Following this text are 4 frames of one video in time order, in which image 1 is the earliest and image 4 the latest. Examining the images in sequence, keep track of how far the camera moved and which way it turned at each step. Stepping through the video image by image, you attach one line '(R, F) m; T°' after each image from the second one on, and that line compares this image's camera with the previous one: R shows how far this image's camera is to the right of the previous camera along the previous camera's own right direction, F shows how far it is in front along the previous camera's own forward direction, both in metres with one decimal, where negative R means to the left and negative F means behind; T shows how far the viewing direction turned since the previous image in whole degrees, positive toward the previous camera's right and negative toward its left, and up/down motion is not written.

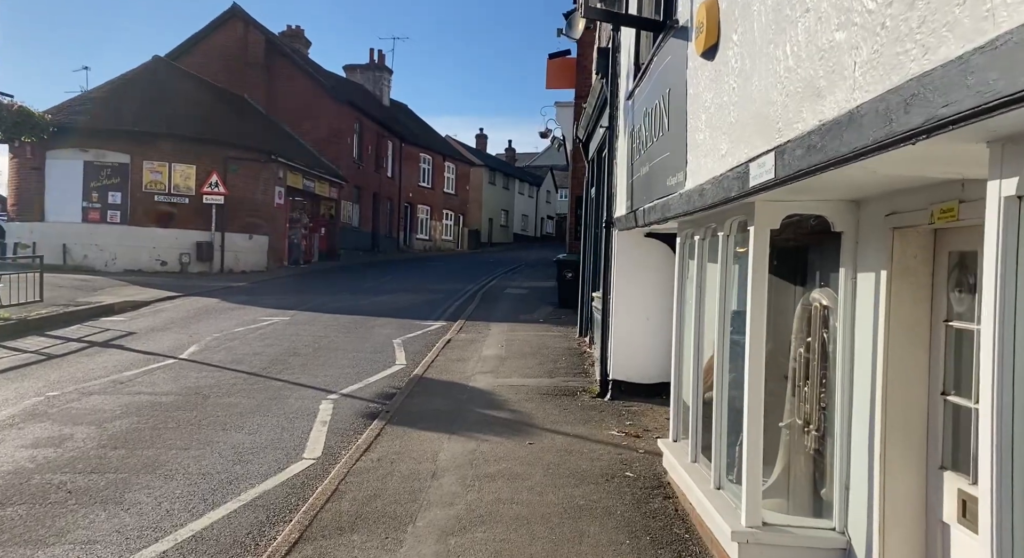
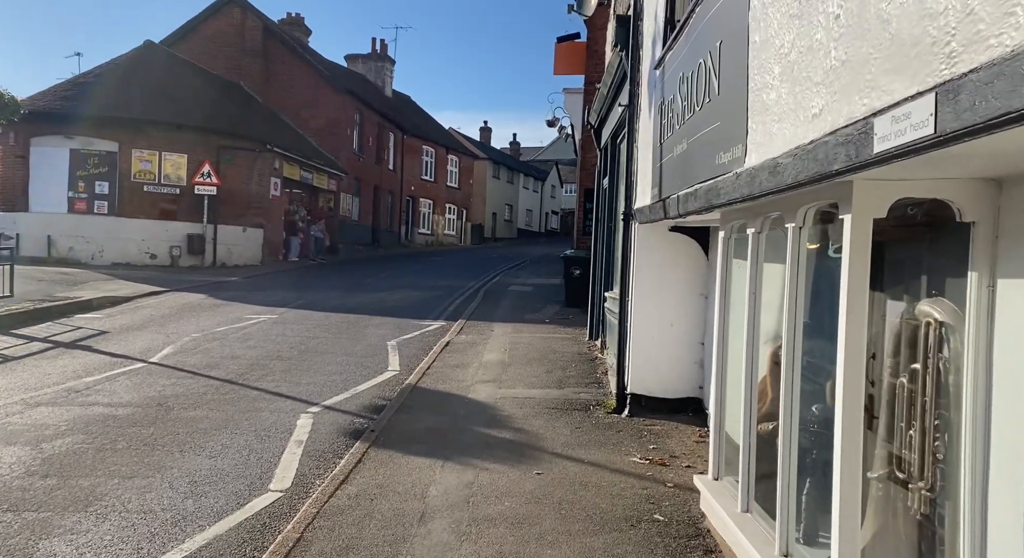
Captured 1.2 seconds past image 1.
(0.0, +1.0) m; 0°
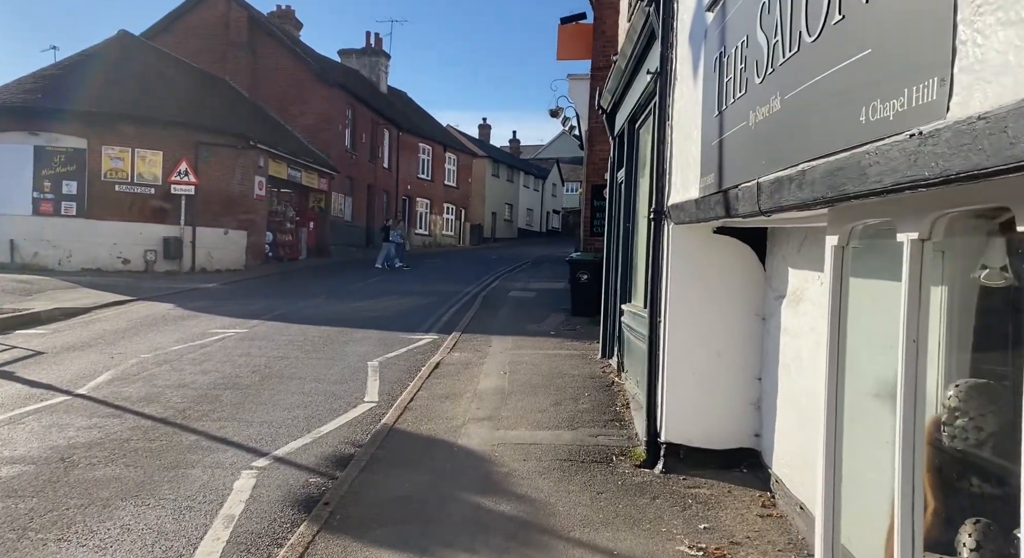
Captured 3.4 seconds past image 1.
(0.0, +1.6) m; 0°
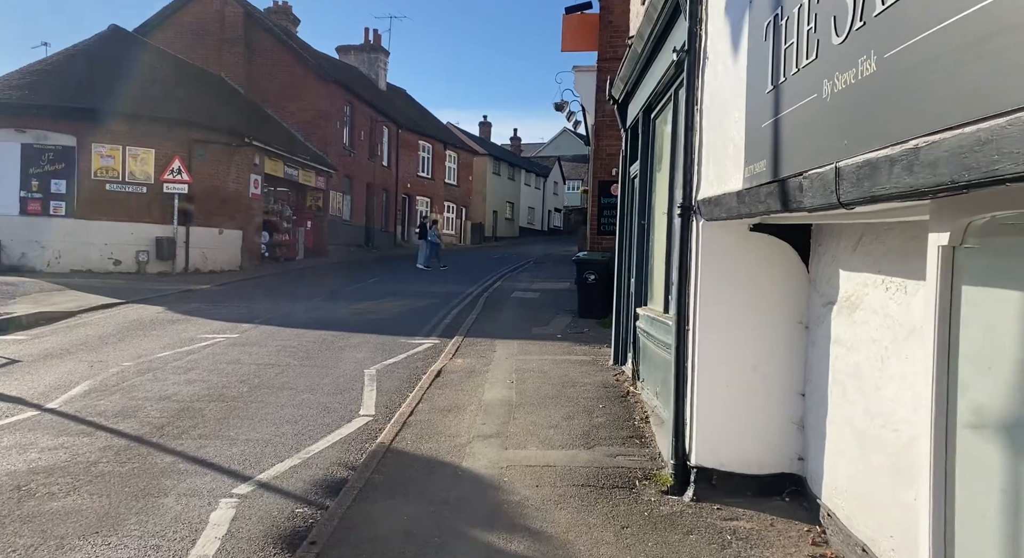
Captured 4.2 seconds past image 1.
(-0.1, +0.6) m; 0°
